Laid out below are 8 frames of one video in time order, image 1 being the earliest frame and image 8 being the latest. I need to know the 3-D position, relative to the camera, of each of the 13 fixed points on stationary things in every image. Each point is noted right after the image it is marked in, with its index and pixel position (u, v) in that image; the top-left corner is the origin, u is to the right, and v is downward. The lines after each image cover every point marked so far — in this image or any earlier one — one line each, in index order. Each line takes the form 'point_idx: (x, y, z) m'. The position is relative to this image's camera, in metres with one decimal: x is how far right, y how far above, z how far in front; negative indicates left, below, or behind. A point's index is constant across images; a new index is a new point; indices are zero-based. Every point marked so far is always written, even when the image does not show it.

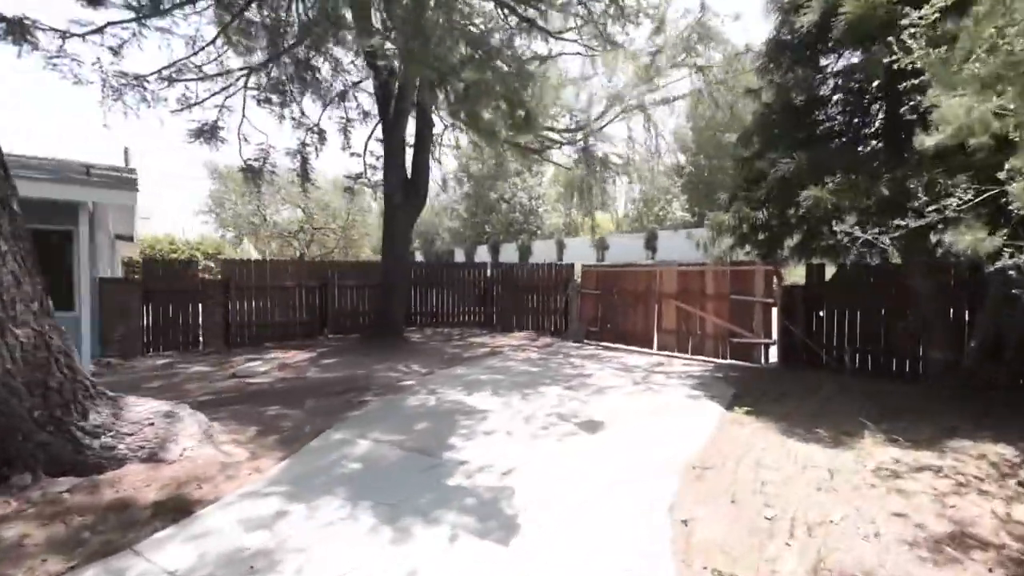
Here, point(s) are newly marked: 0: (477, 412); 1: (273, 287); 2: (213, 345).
0: (-0.6, -1.8, +5.8) m
1: (-6.6, 0.0, +11.3) m
2: (-7.5, -1.4, +10.3) m
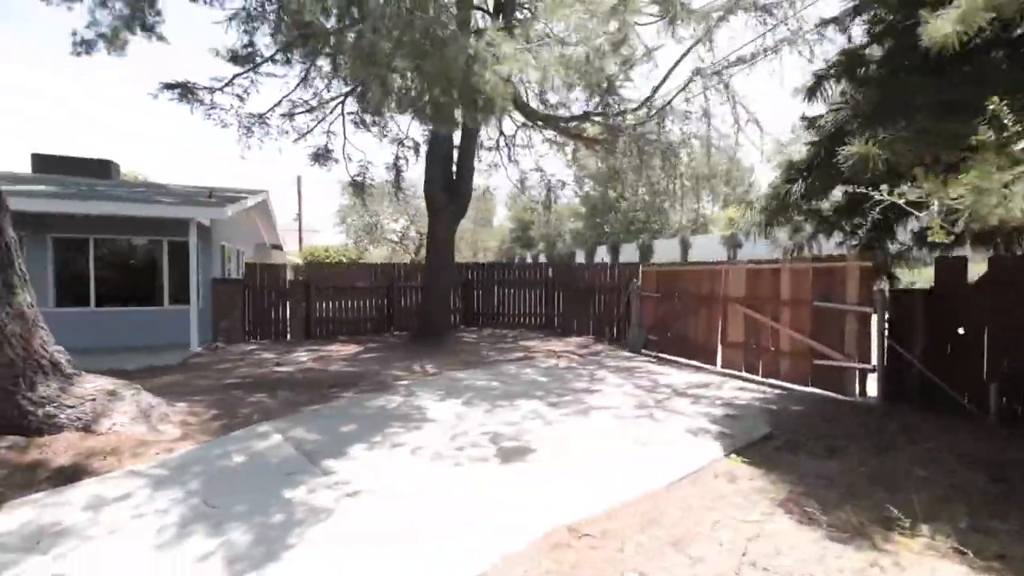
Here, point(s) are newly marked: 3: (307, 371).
0: (-1.3, -1.8, +5.5) m
1: (-5.1, 0.0, +12.7) m
2: (-6.3, -1.4, +12.0) m
3: (-4.1, -1.7, +8.2) m
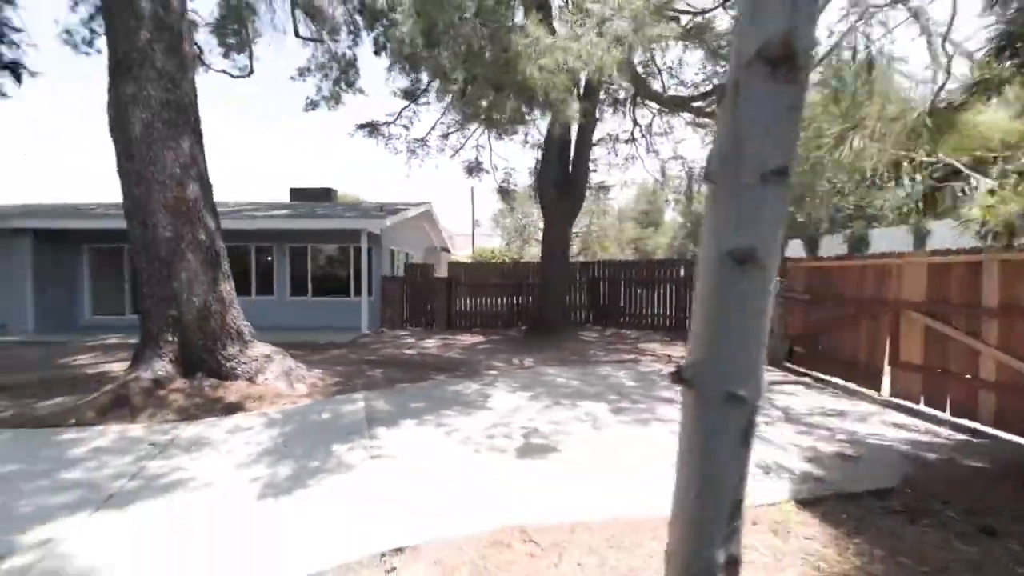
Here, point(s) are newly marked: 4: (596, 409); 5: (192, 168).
0: (-0.5, -1.7, +5.9) m
1: (-1.1, +0.2, +14.0) m
2: (-2.4, -1.3, +13.9) m
3: (-2.0, -1.6, +9.5) m
4: (+1.2, -1.7, +5.8) m
5: (-4.9, +1.9, +6.3) m
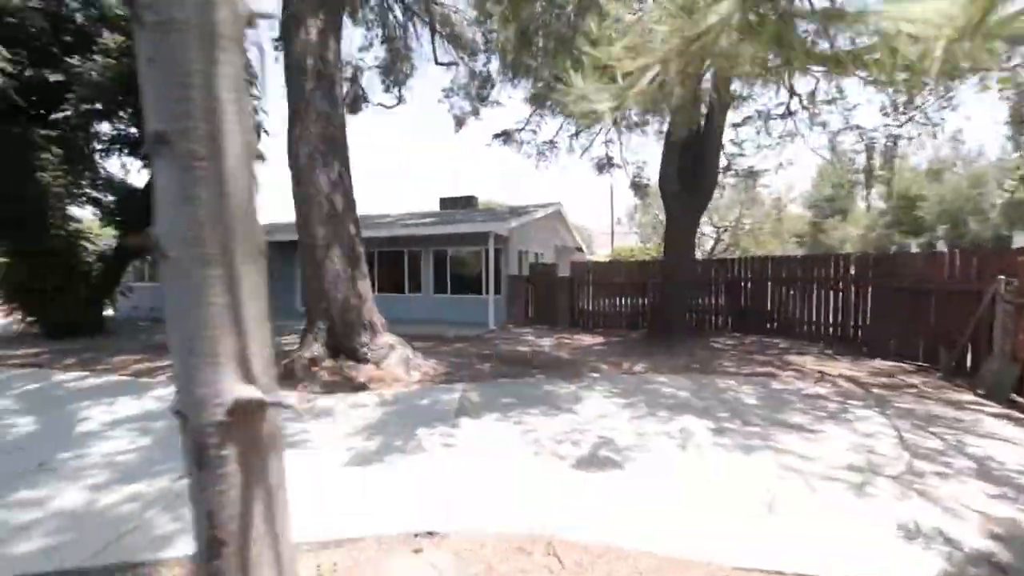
0: (+0.7, -1.7, +5.8) m
1: (+3.0, +0.2, +13.6) m
2: (+1.7, -1.2, +14.0) m
3: (+0.6, -1.5, +9.7) m
4: (+2.2, -1.7, +5.1) m
5: (-3.3, +1.9, +7.7) m
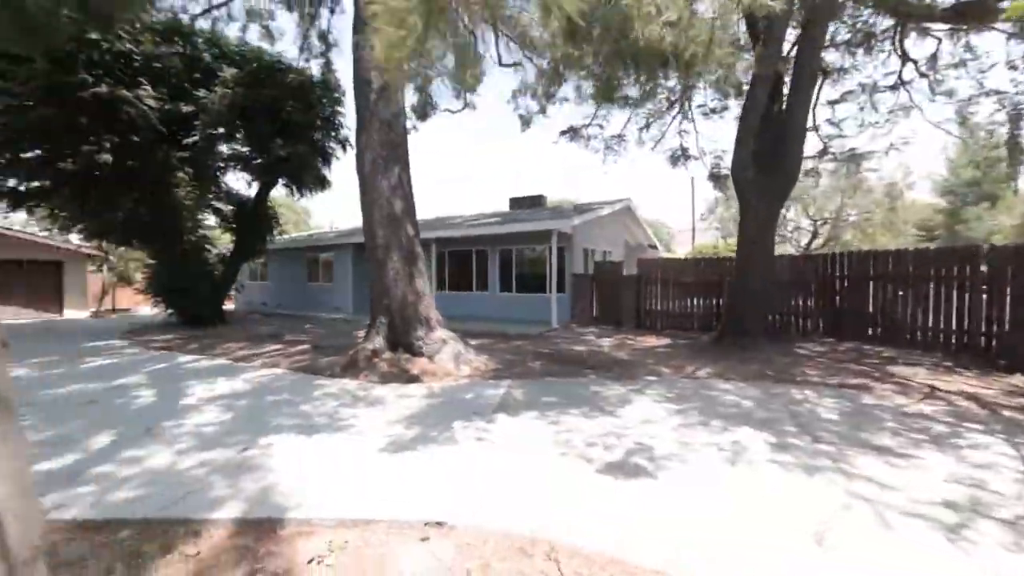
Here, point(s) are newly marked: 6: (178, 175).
0: (+1.3, -1.7, +5.5) m
1: (+5.0, +0.2, +12.7) m
2: (+3.8, -1.2, +13.4) m
3: (+1.9, -1.5, +9.4) m
4: (+2.6, -1.7, +4.5) m
5: (-2.3, +2.0, +8.1) m
6: (-11.5, +3.9, +14.0) m
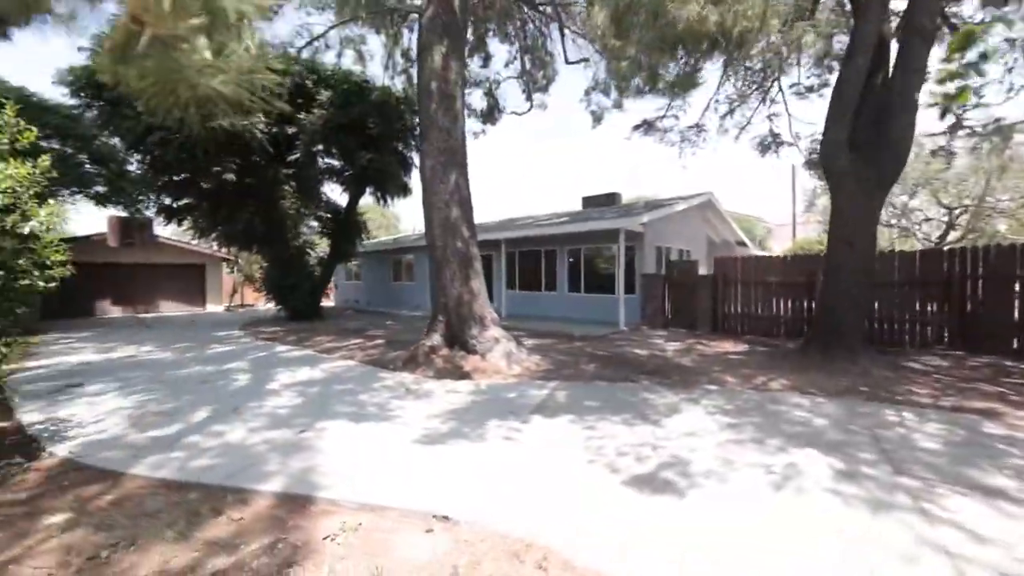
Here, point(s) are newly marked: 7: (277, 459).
0: (+1.7, -1.7, +5.2) m
1: (+6.9, +0.2, +11.5) m
2: (+5.8, -1.2, +12.4) m
3: (+3.1, -1.5, +8.9) m
4: (+2.9, -1.7, +4.0) m
5: (-1.2, +2.0, +8.5) m
6: (-9.0, +3.9, +16.0) m
7: (-2.4, -1.8, +4.2) m
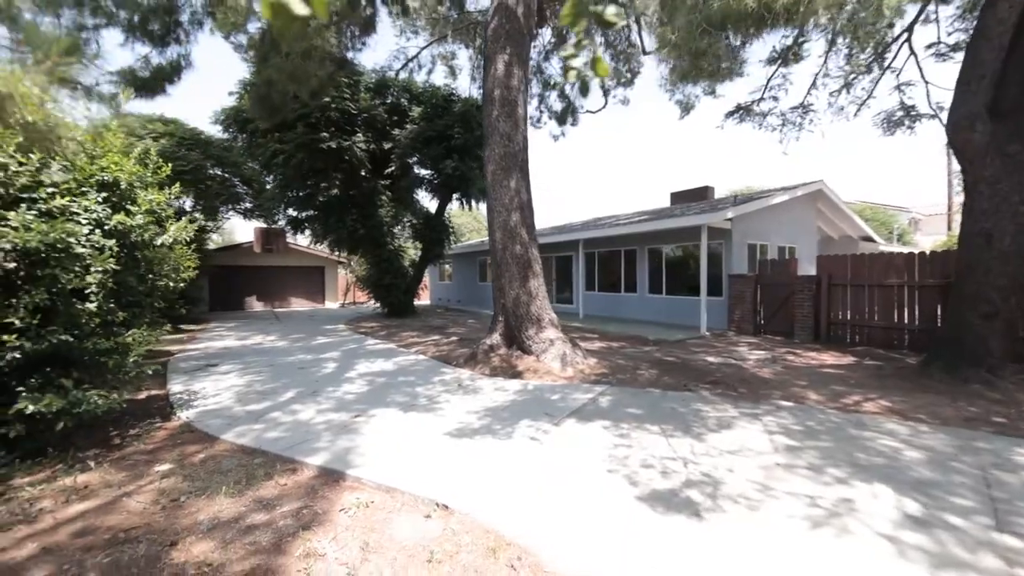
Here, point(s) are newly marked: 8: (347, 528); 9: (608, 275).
0: (+2.1, -1.7, +4.8) m
1: (+8.6, +0.1, +9.7) m
2: (+7.8, -1.3, +10.9) m
3: (+4.3, -1.6, +8.0) m
4: (+2.9, -1.8, +3.4) m
5: (+0.1, +2.0, +8.7) m
6: (-5.7, +3.9, +17.8) m
7: (-2.2, -1.8, +4.8) m
8: (-1.3, -1.9, +3.1) m
9: (+4.0, +0.5, +16.8) m
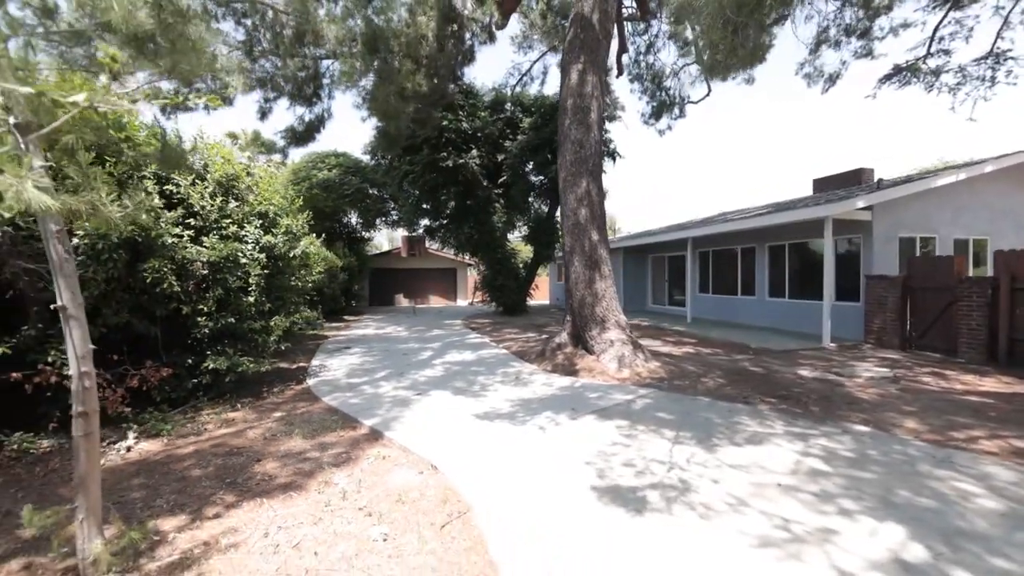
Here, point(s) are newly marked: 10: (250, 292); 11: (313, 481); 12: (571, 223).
0: (+2.2, -1.8, +4.6) m
1: (+10.0, 0.0, +7.1) m
2: (+9.6, -1.4, +8.4) m
3: (+5.4, -1.6, +6.9) m
4: (+2.5, -1.8, +3.0) m
5: (+1.6, +1.9, +8.9) m
6: (-0.8, +3.9, +19.5) m
7: (-1.8, -1.8, +6.0) m
8: (-1.5, -1.9, +4.1) m
9: (+7.9, +0.5, +15.3) m
10: (-4.3, -0.1, +6.7) m
11: (-1.9, -1.8, +3.9) m
12: (+1.3, +1.4, +9.0) m
